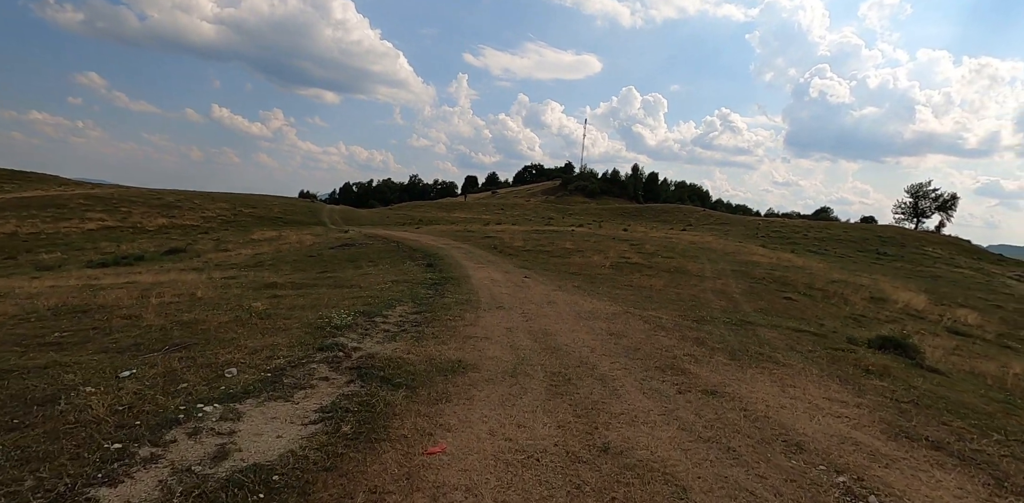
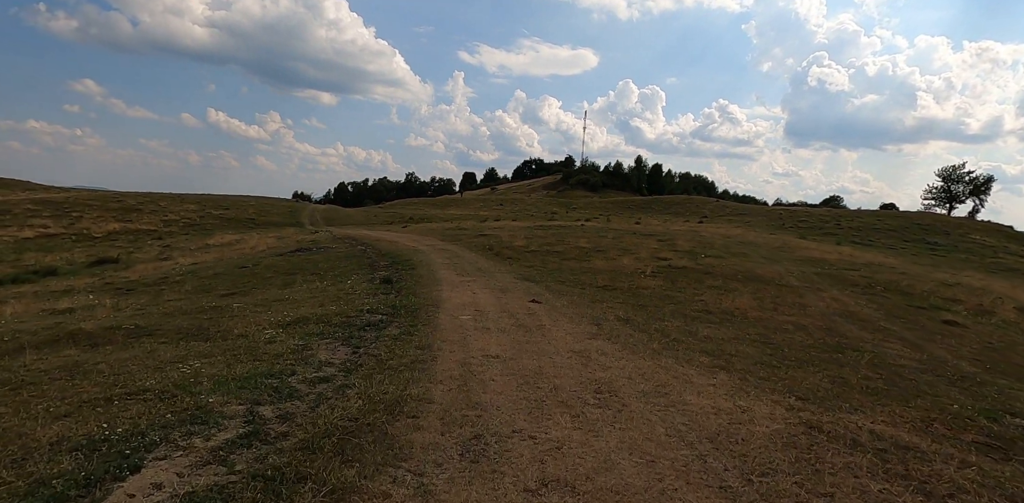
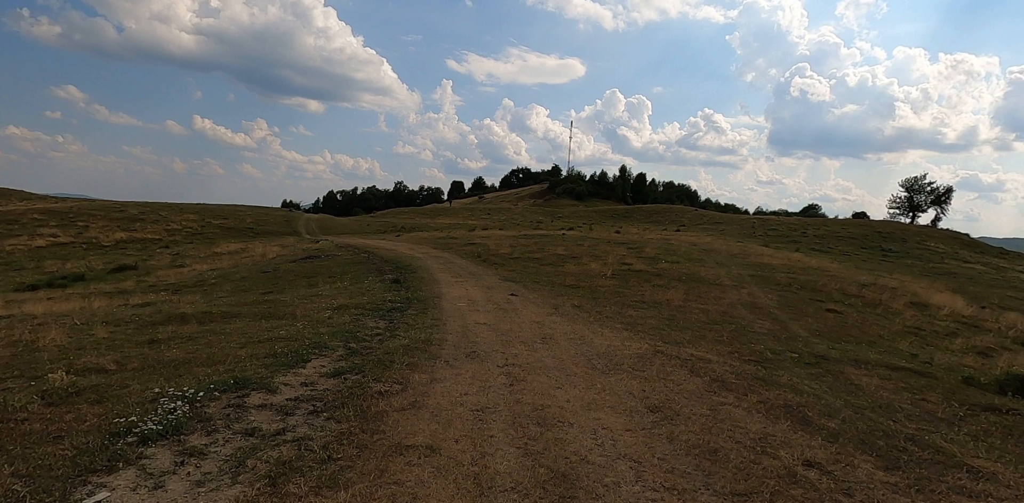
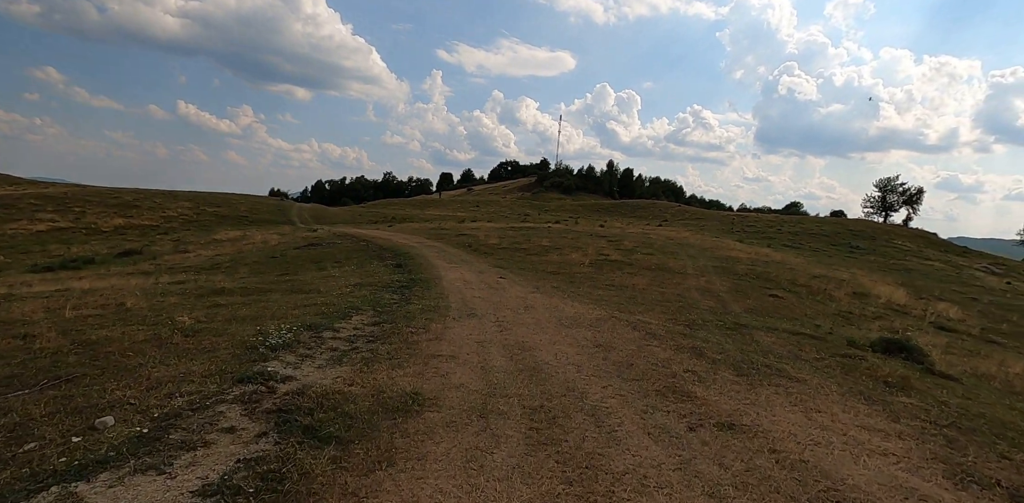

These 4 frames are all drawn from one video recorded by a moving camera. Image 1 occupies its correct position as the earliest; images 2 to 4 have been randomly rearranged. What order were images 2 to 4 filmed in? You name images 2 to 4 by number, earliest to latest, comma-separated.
4, 3, 2
